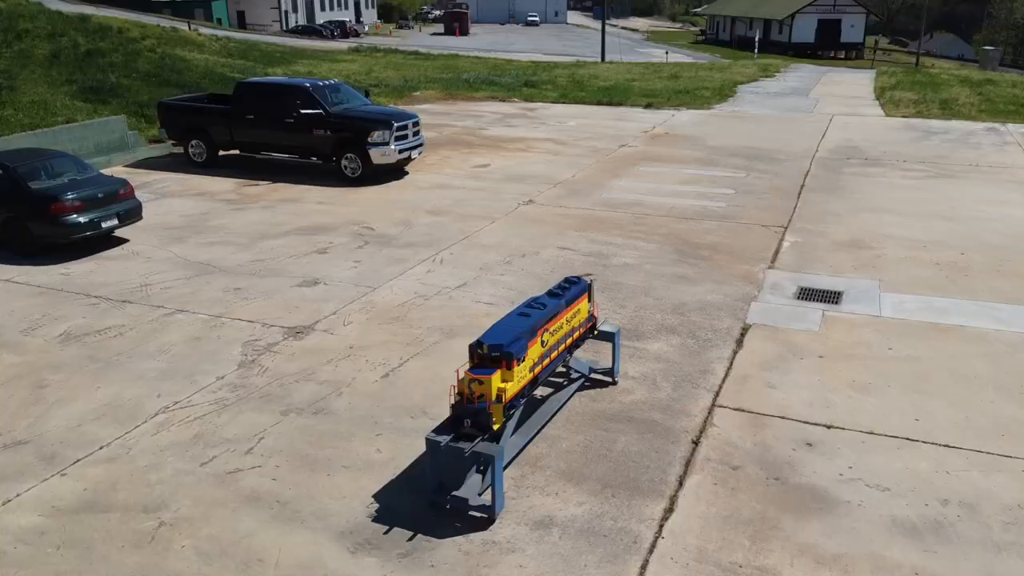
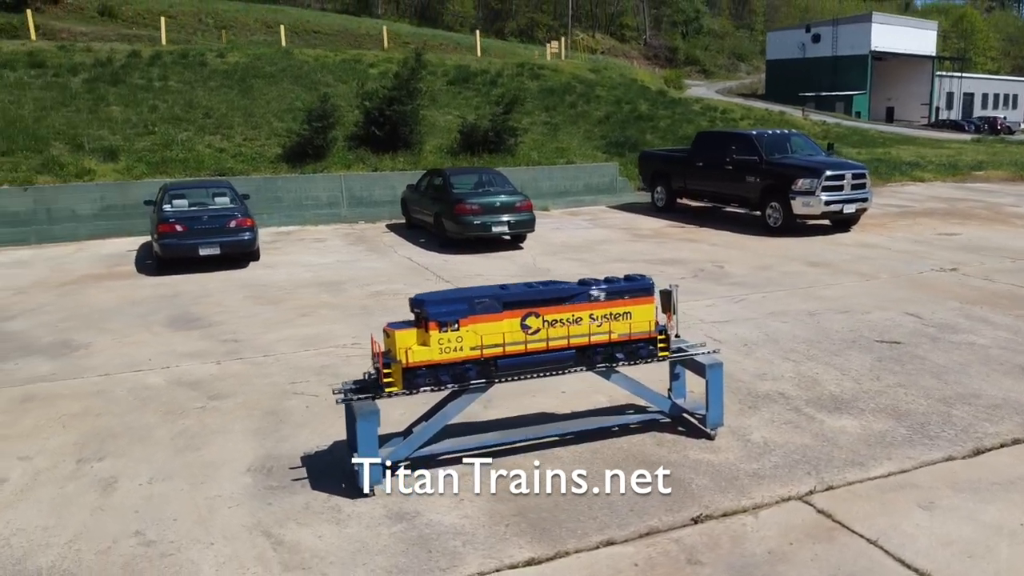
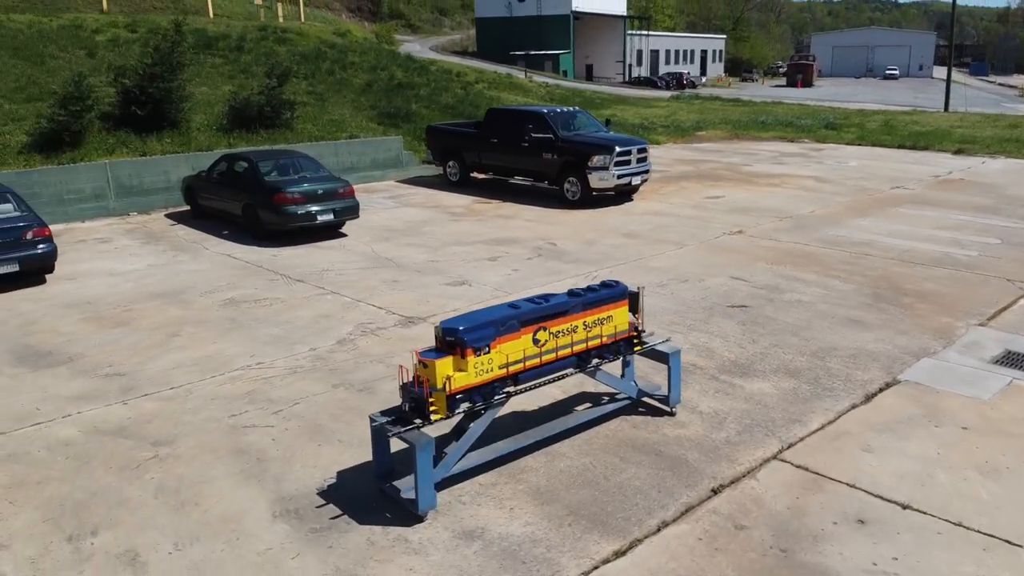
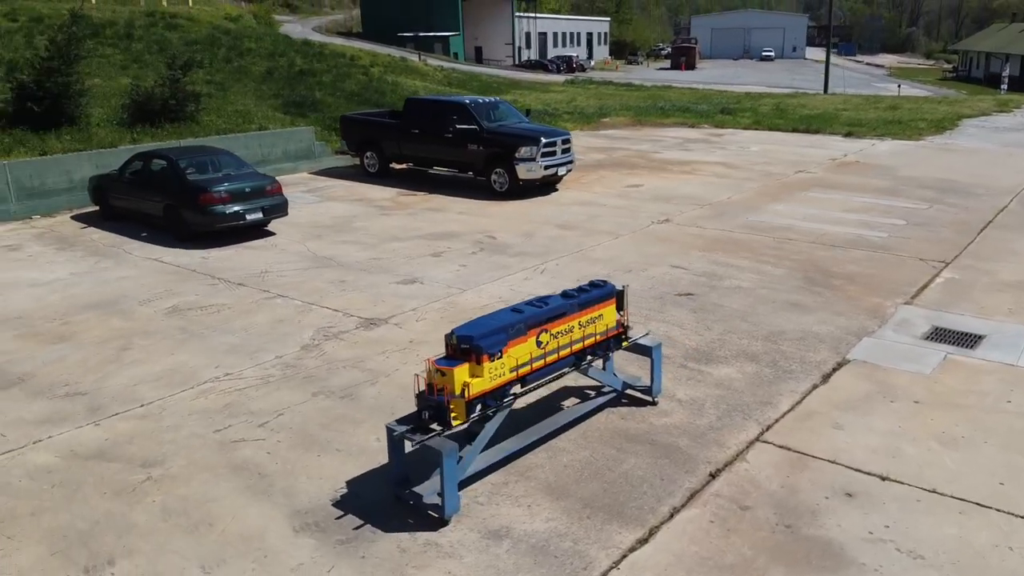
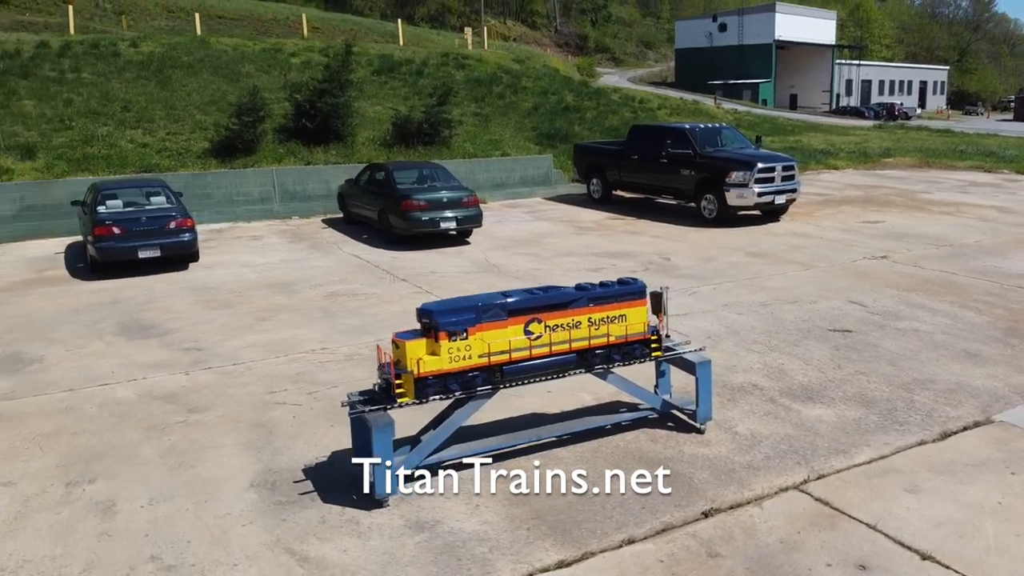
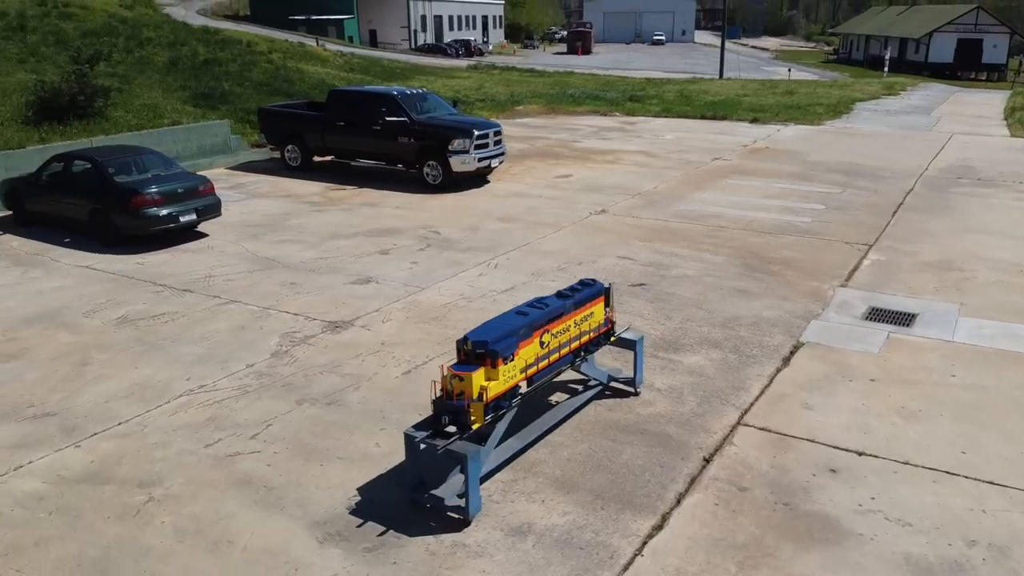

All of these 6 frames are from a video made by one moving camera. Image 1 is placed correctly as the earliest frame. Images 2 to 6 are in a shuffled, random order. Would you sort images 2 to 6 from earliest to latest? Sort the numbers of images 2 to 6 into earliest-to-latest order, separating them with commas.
6, 4, 3, 5, 2
